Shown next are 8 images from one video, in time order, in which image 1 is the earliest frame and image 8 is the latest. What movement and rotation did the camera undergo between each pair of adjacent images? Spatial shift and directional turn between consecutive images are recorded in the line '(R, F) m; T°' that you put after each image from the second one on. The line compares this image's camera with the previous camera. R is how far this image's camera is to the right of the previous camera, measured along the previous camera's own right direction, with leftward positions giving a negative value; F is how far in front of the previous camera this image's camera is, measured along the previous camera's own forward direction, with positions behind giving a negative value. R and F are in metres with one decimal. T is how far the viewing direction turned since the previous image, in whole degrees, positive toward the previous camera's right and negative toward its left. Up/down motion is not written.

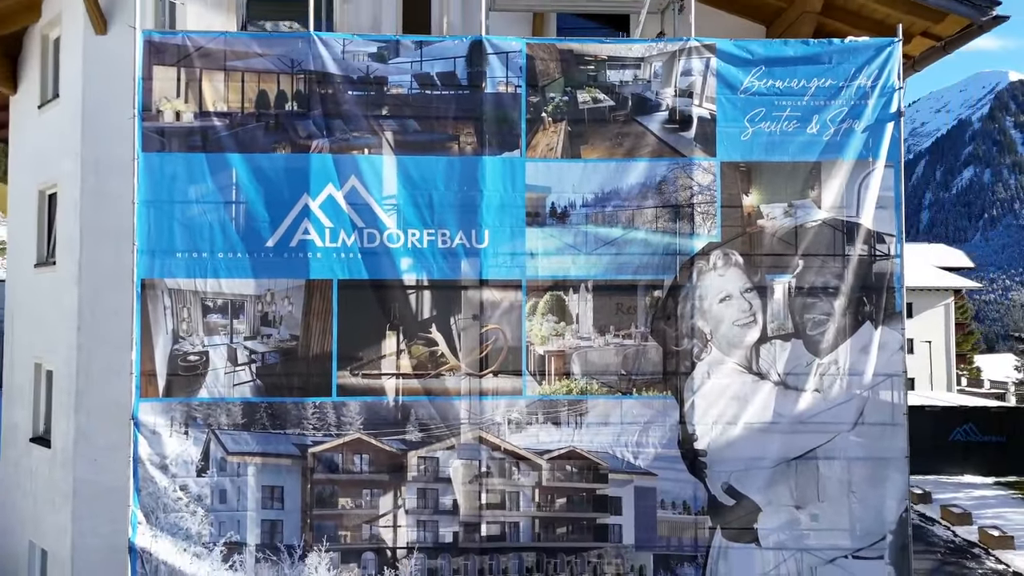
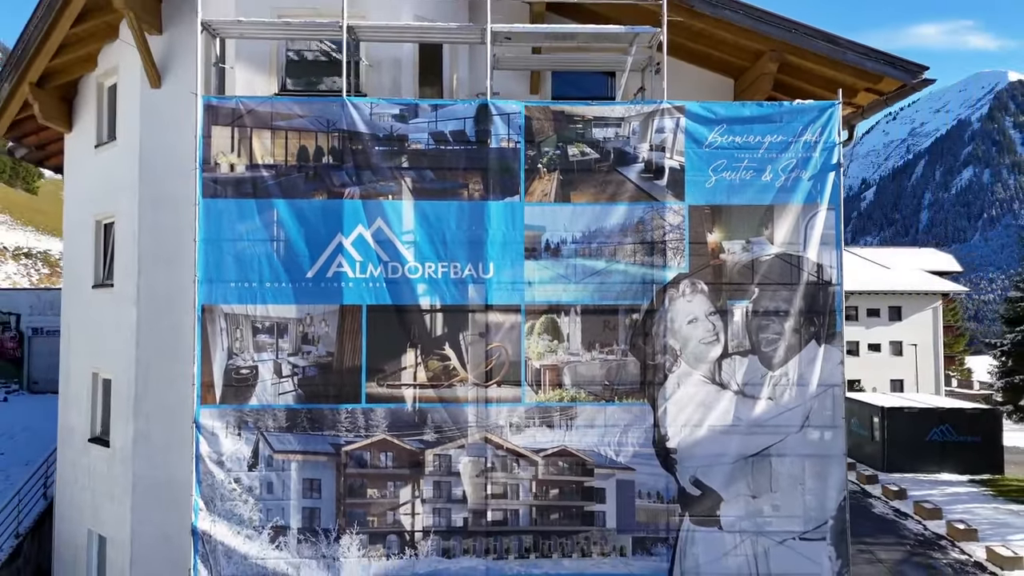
(0.0, -1.2) m; 0°
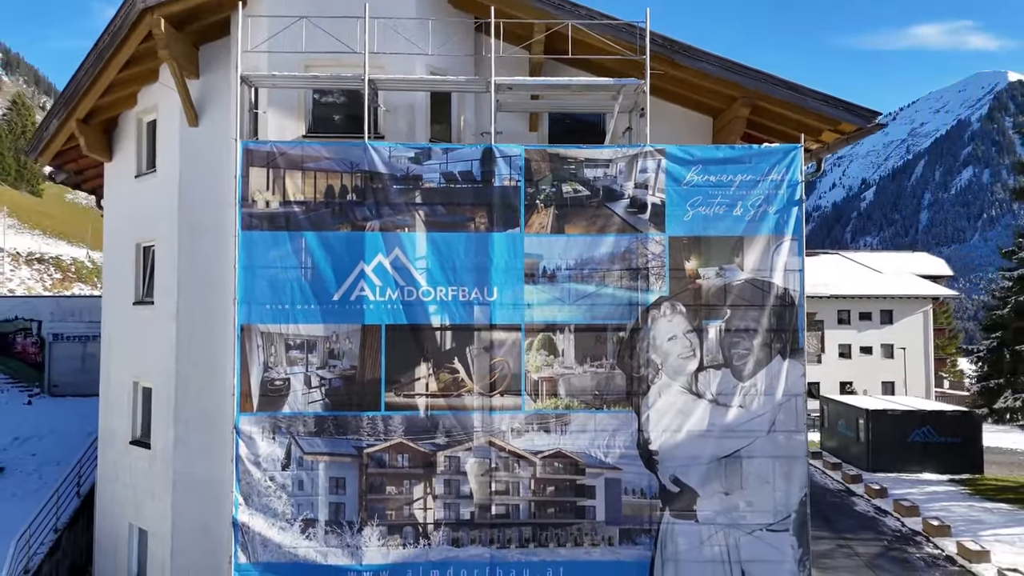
(0.0, -1.1) m; 0°
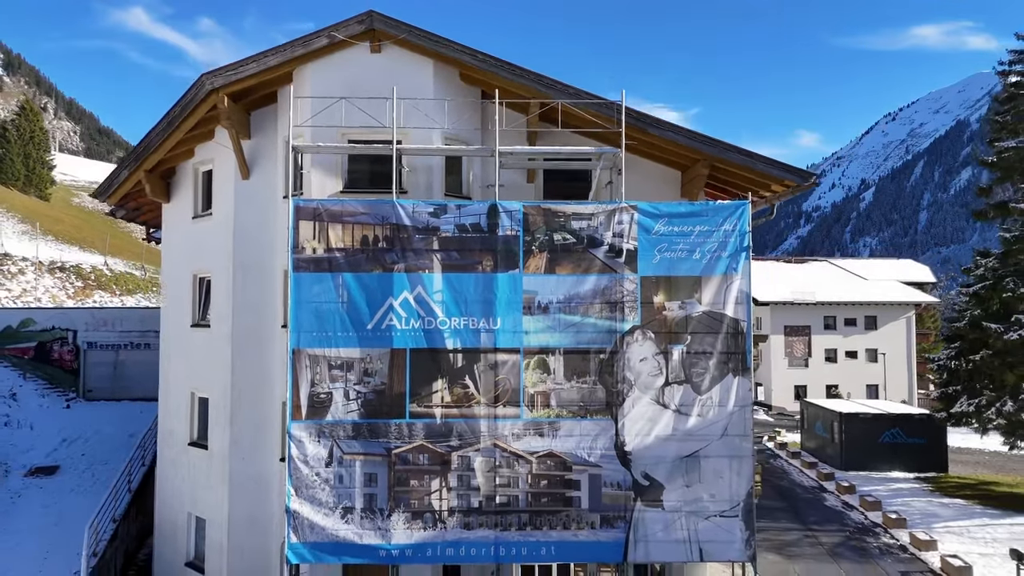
(0.0, -2.0) m; 0°
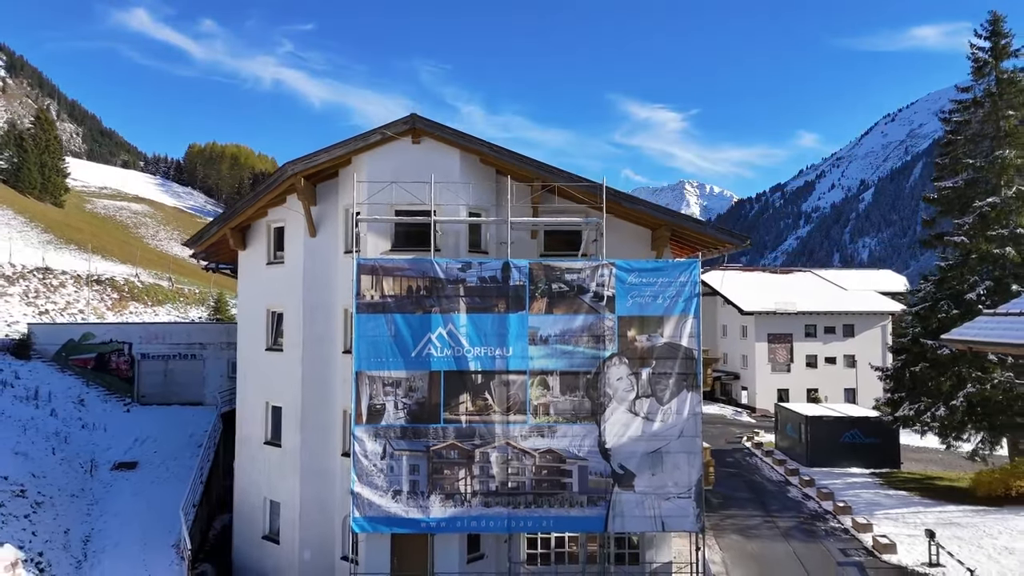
(-0.2, -3.6) m; 0°
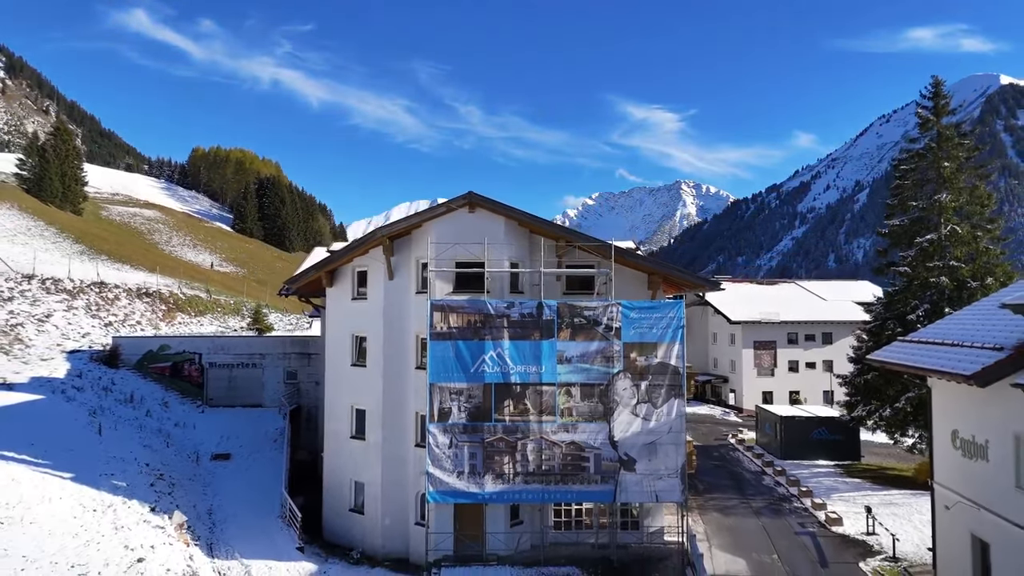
(-1.2, -5.0) m; 0°
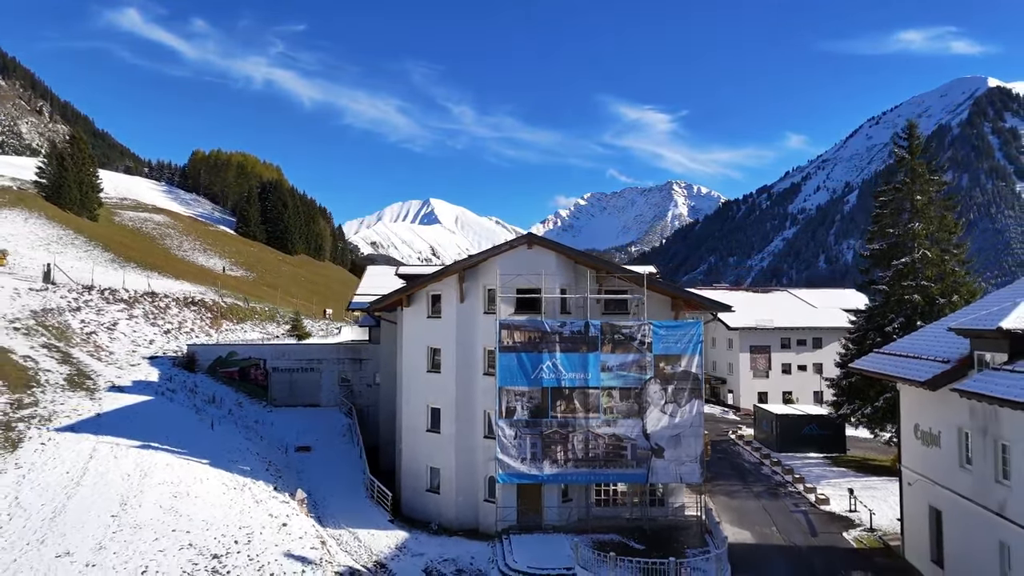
(-2.4, -4.7) m; +1°
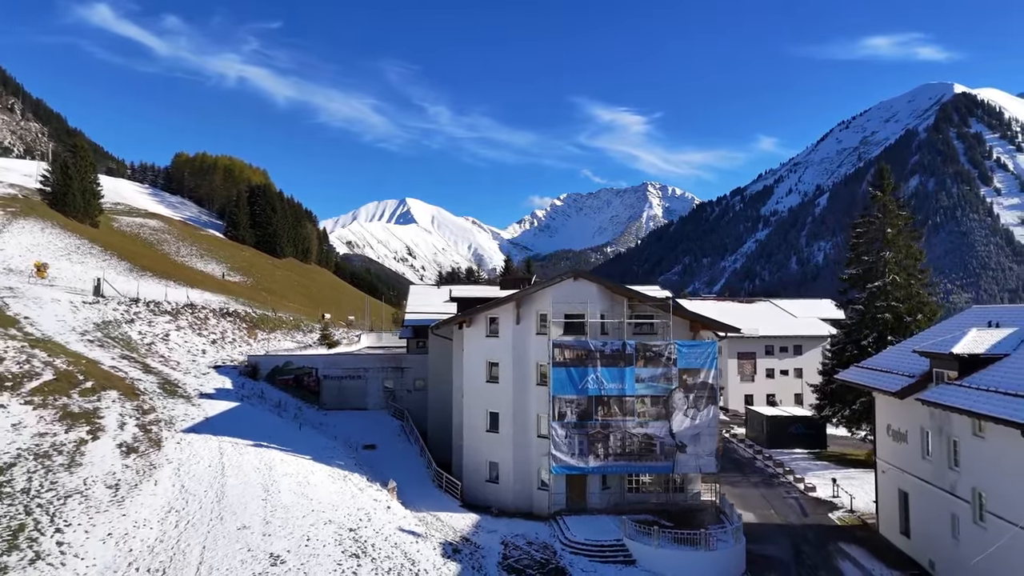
(-3.6, -5.2) m; +2°
